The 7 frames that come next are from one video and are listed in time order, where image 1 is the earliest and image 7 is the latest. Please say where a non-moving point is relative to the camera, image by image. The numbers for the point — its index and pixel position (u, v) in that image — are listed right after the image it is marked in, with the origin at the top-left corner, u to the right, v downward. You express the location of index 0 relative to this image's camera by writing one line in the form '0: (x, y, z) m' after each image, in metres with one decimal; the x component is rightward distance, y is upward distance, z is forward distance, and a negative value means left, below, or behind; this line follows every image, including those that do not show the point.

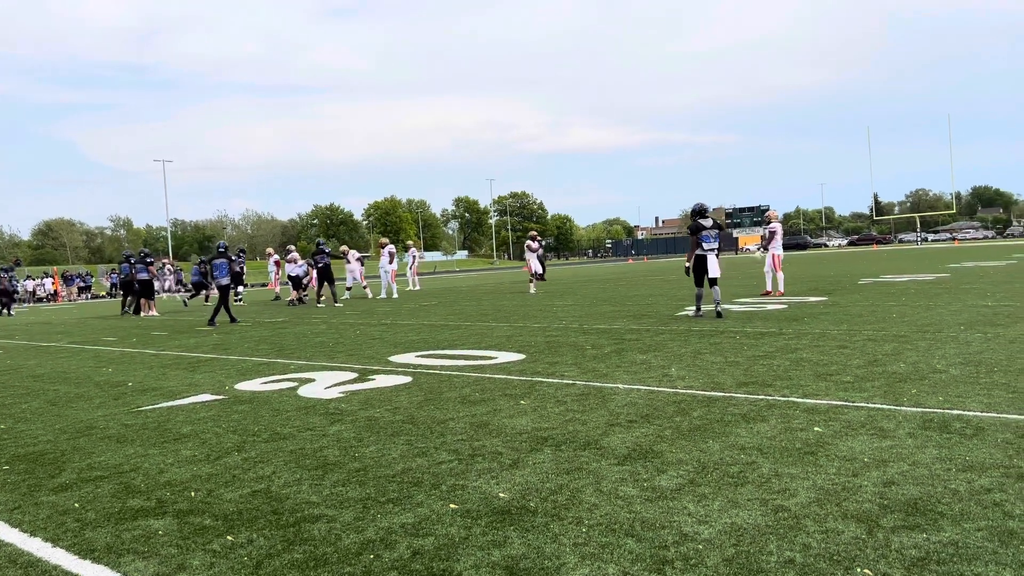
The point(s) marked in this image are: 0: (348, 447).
0: (-0.9, -0.9, +4.5) m
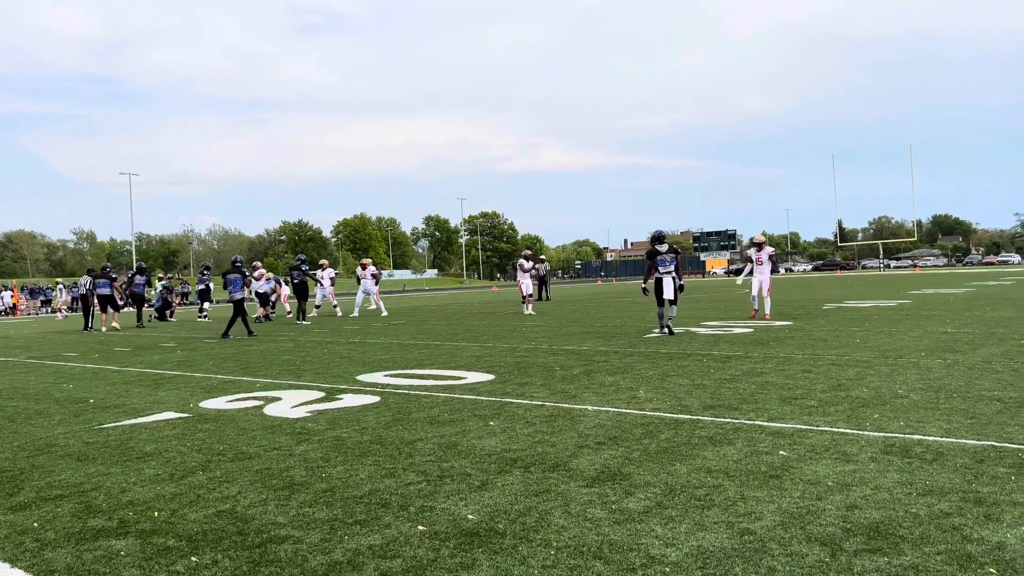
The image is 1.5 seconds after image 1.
0: (-1.0, -1.0, +4.4) m
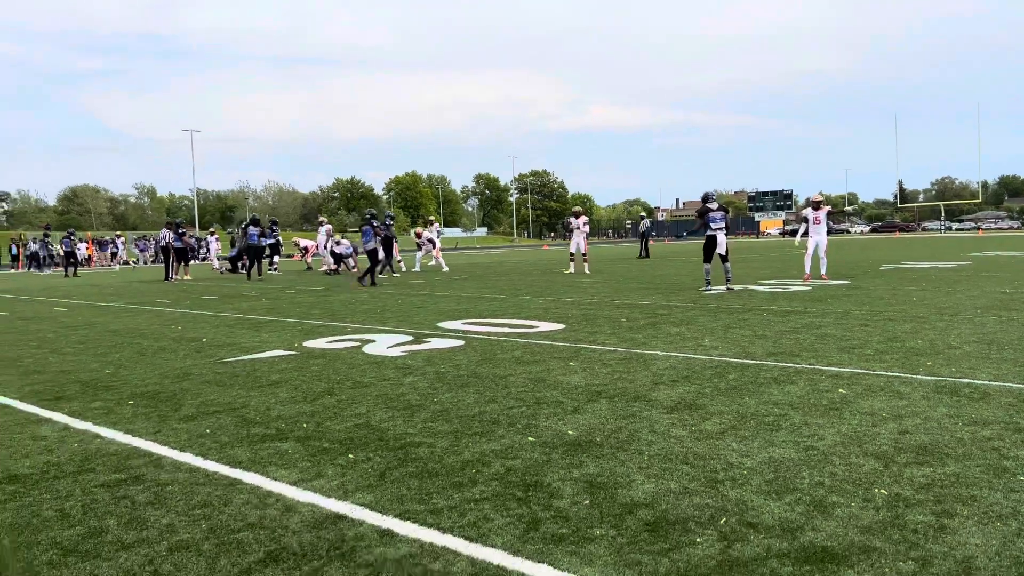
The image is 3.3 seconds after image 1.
0: (-0.5, -0.6, +5.1) m
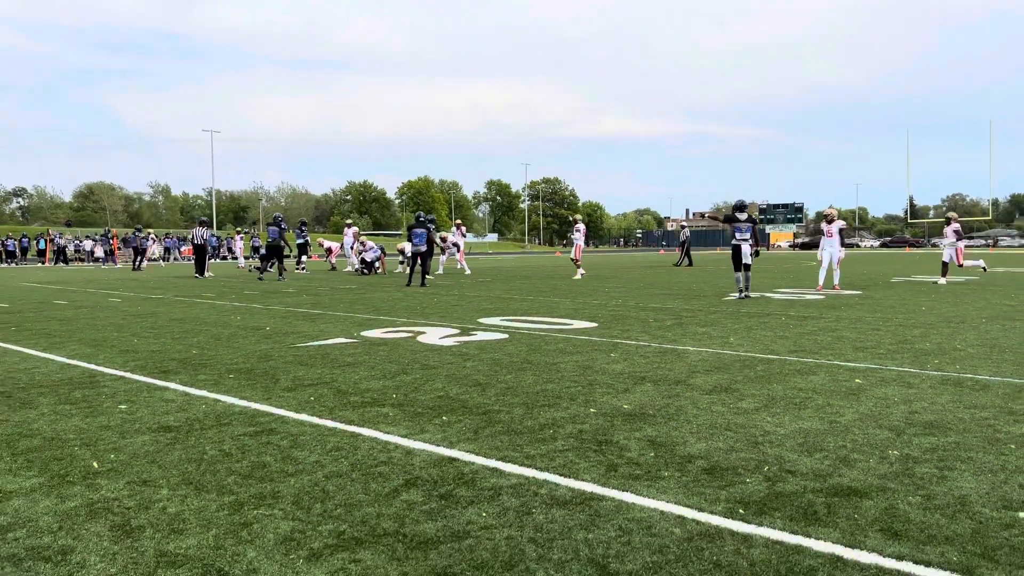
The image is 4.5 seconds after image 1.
0: (-0.2, -0.6, +5.8) m
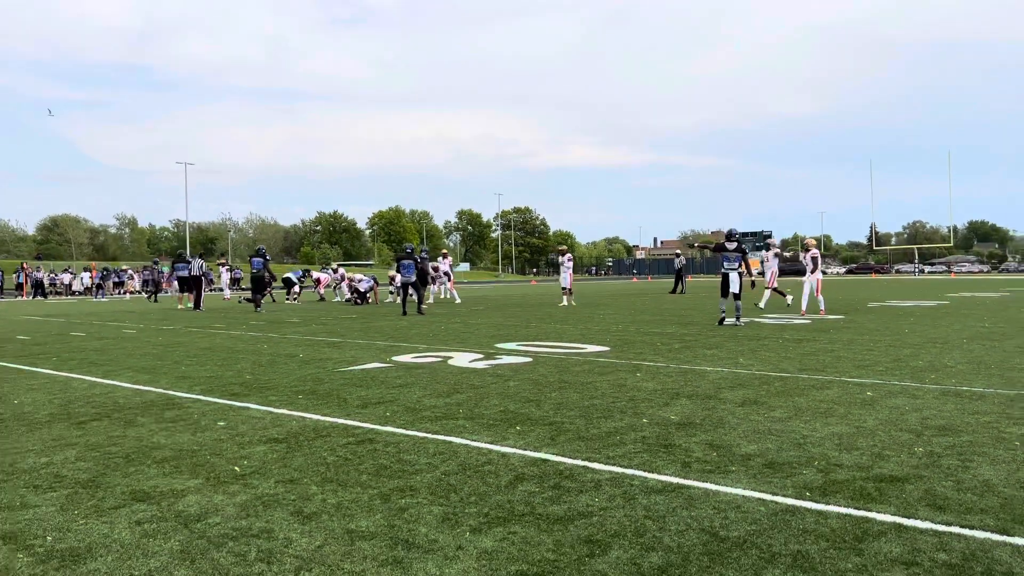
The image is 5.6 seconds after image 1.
0: (+0.2, -0.8, +6.3) m
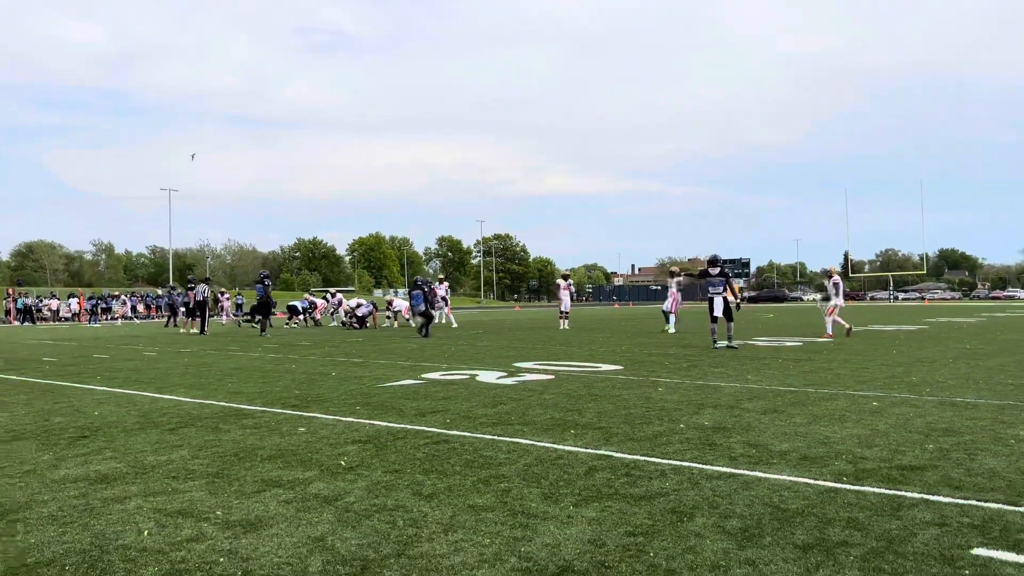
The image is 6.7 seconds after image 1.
0: (+0.5, -1.0, +6.9) m
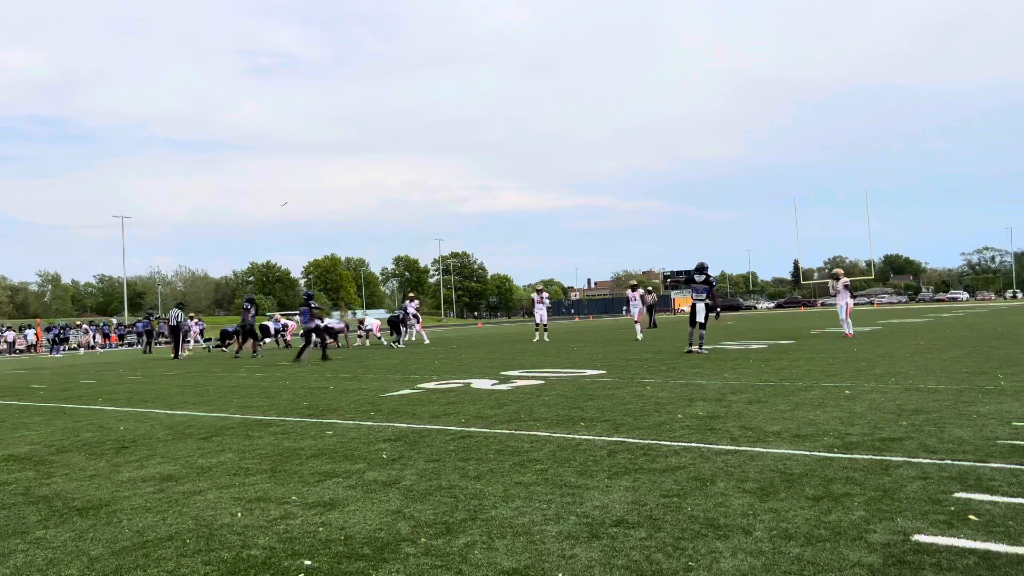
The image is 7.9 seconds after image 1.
0: (+0.5, -1.0, +7.4) m
